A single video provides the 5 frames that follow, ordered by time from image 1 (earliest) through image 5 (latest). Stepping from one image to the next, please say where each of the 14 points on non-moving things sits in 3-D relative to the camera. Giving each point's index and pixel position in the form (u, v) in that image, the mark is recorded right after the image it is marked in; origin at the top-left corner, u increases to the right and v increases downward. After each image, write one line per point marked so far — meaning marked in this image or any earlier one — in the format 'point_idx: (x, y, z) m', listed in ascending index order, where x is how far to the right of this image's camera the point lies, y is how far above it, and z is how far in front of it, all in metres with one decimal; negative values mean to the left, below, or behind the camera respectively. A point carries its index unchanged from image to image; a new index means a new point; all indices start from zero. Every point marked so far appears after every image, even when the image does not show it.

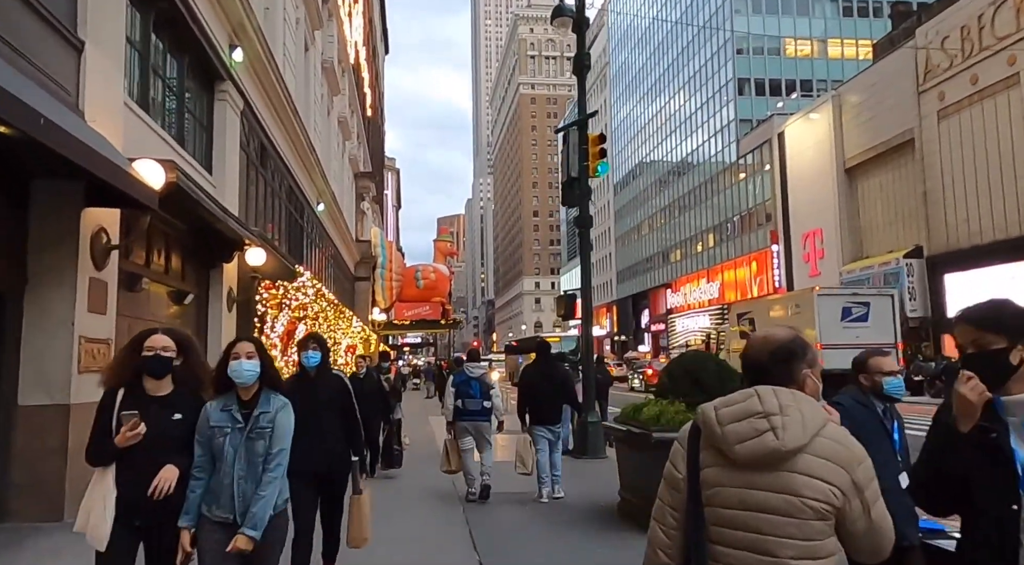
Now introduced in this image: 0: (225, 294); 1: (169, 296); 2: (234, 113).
0: (-5.2, -0.2, +14.9) m
1: (-5.4, -0.2, +12.9) m
2: (-5.3, +3.2, +15.7) m
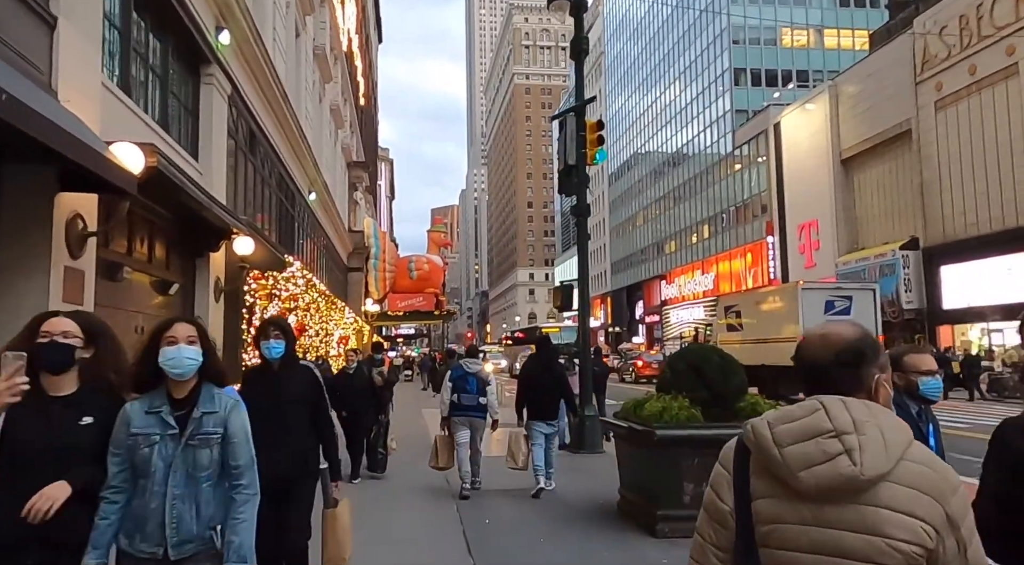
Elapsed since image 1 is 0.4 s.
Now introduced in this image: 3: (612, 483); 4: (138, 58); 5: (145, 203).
0: (-5.3, 0.0, +14.5) m
1: (-5.5, -0.1, +12.5) m
2: (-5.4, +3.4, +15.3) m
3: (+1.3, -2.6, +10.4) m
4: (-5.3, +3.2, +11.6) m
5: (-4.9, +1.1, +11.0) m
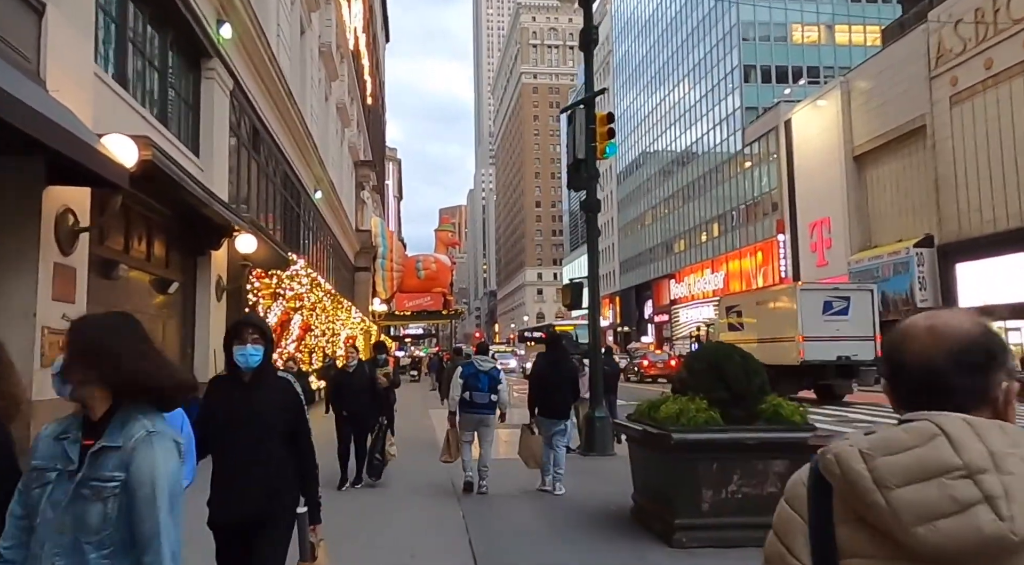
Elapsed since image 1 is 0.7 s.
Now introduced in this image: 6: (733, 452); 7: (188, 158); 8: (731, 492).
0: (-5.2, 0.0, +14.2) m
1: (-5.4, 0.0, +12.2) m
2: (-5.3, +3.5, +15.0) m
3: (+1.4, -2.5, +10.0) m
4: (-5.2, +3.2, +11.3) m
5: (-4.8, +1.1, +10.7) m
6: (+1.8, -1.3, +6.5) m
7: (-5.3, +2.1, +13.4) m
8: (+1.7, -1.7, +6.5) m
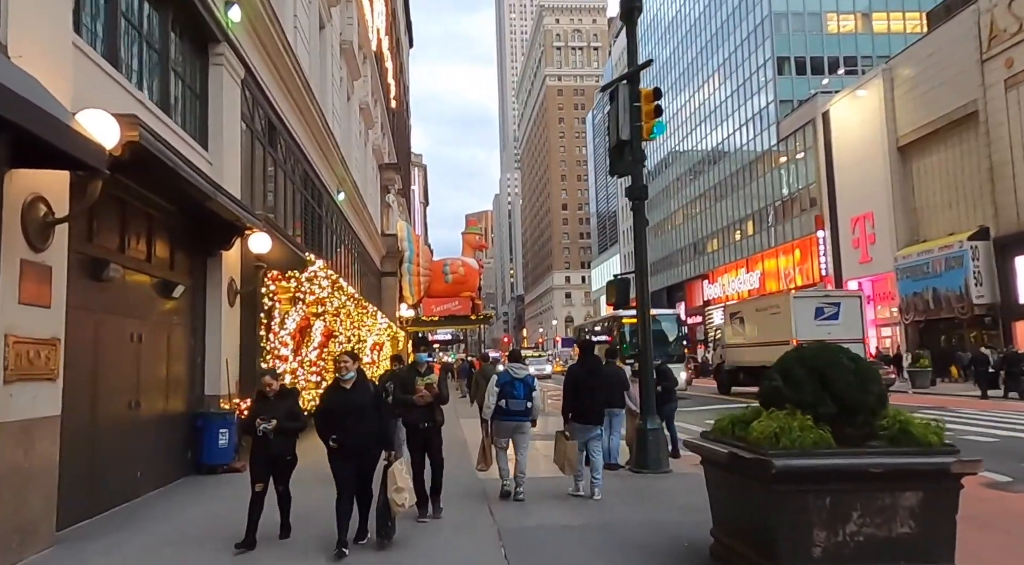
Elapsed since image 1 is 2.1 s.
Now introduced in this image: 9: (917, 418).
0: (-4.6, 0.0, +13.0) m
1: (-4.8, -0.1, +11.0) m
2: (-4.7, +3.4, +13.8) m
3: (+1.9, -2.4, +8.6) m
4: (-4.8, +3.2, +10.2) m
5: (-4.4, +1.1, +9.5) m
6: (+2.1, -1.2, +5.1) m
7: (-4.8, +2.0, +12.3) m
8: (+2.1, -1.6, +5.1) m
9: (+2.7, -0.9, +5.5) m
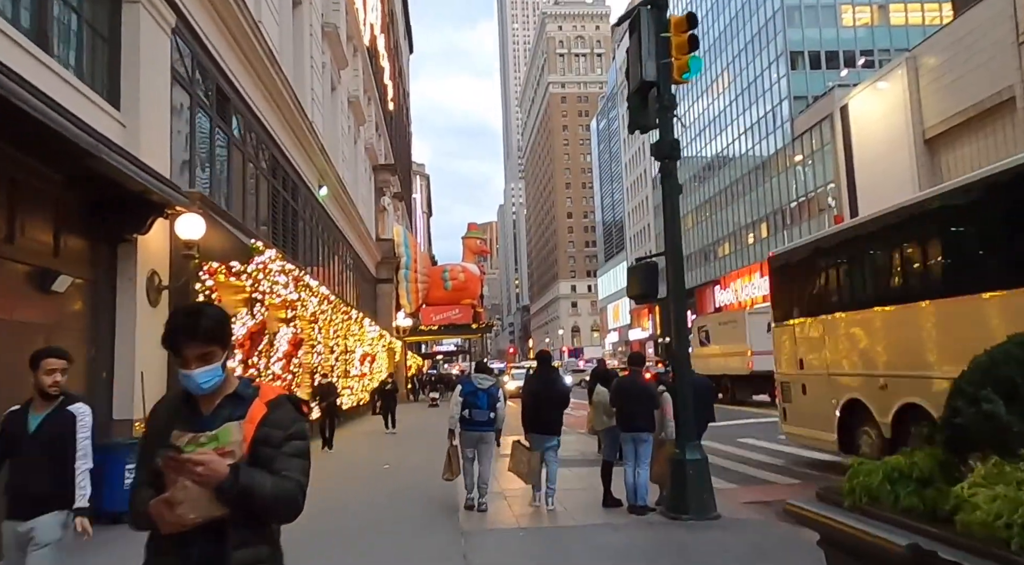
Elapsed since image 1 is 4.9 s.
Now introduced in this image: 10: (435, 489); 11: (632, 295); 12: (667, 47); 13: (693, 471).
0: (-4.7, 0.0, +10.3) m
1: (-4.9, 0.0, +8.3) m
2: (-4.8, +3.5, +11.1) m
3: (+1.9, -2.2, +5.8) m
4: (-4.9, +3.3, +7.5) m
5: (-4.5, +1.2, +6.8) m
6: (+2.0, -1.0, +2.3) m
7: (-4.9, +2.1, +9.6) m
8: (+2.0, -1.3, +2.3) m
9: (+2.6, -0.6, +2.7) m
10: (-1.1, -3.2, +12.2) m
11: (+1.4, -0.1, +9.7) m
12: (+1.7, +2.6, +9.1) m
13: (+1.9, -2.0, +8.5) m
